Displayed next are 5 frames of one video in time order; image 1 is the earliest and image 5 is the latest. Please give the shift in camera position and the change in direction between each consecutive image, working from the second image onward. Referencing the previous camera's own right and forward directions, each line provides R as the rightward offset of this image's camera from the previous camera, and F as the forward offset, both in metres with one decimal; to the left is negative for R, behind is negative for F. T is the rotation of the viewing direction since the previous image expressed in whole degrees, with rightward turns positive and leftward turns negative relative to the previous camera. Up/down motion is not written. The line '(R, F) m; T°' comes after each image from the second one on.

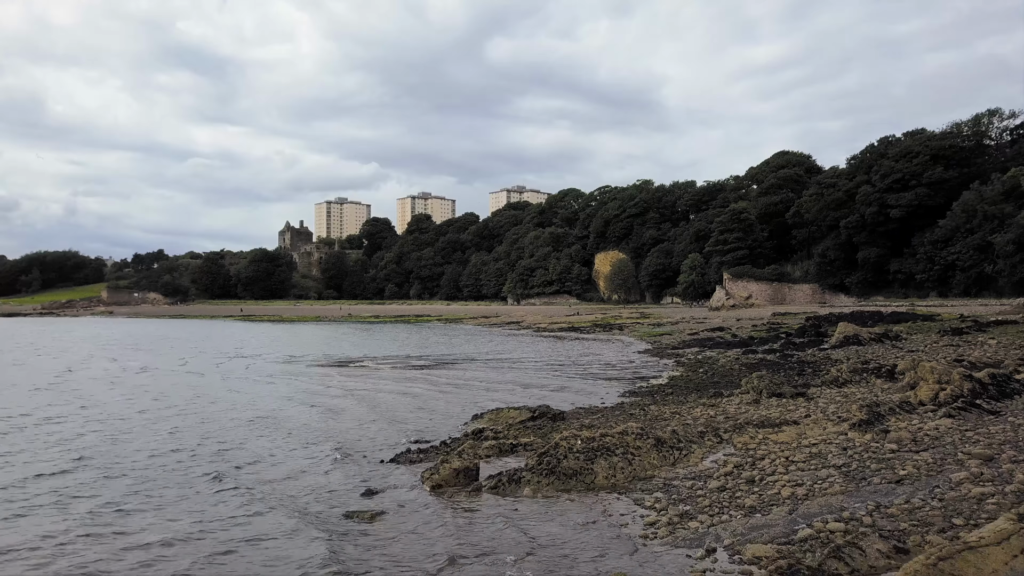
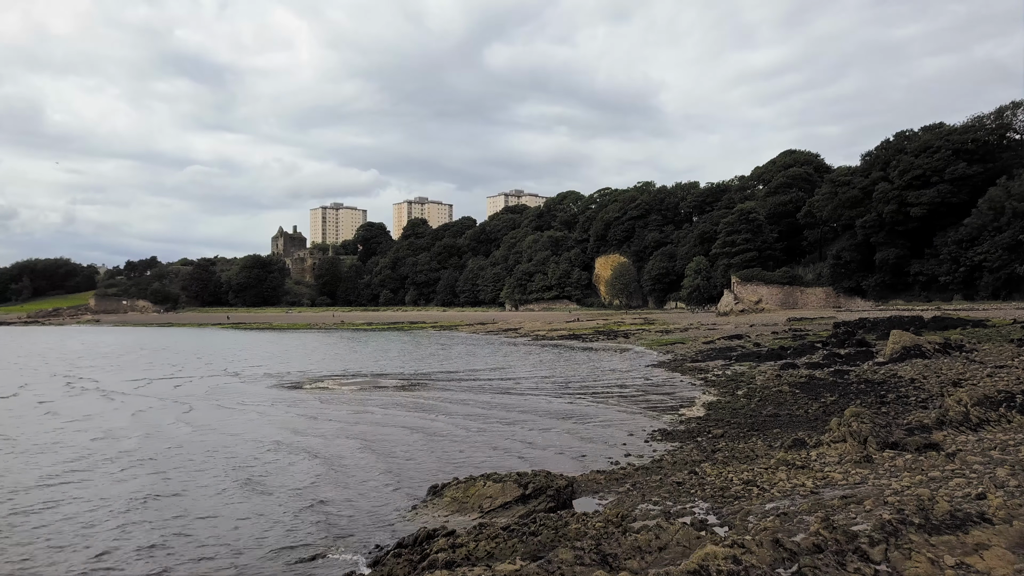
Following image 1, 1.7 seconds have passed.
(+0.2, +3.5) m; 0°
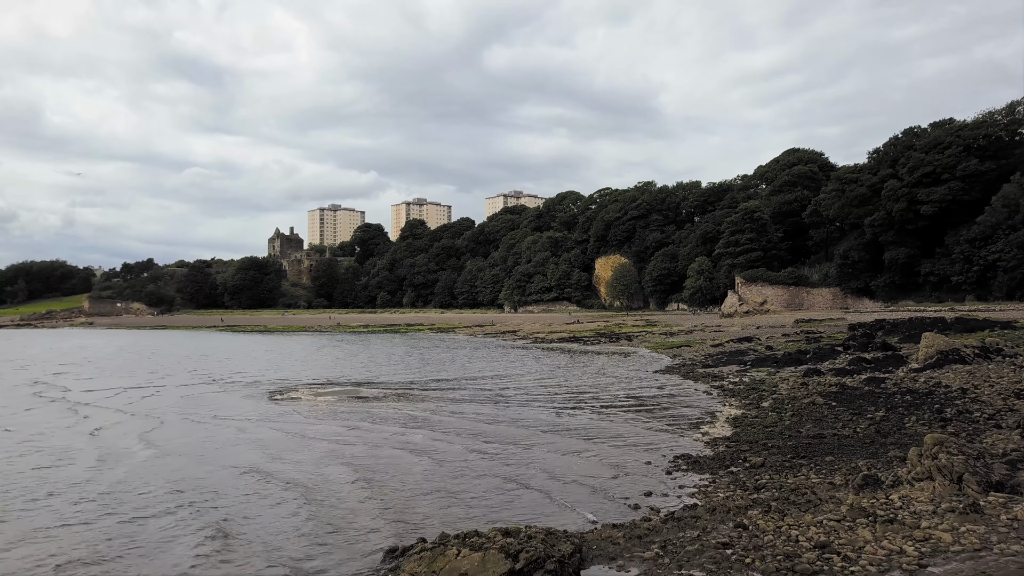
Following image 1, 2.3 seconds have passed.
(+0.1, +1.7) m; 0°
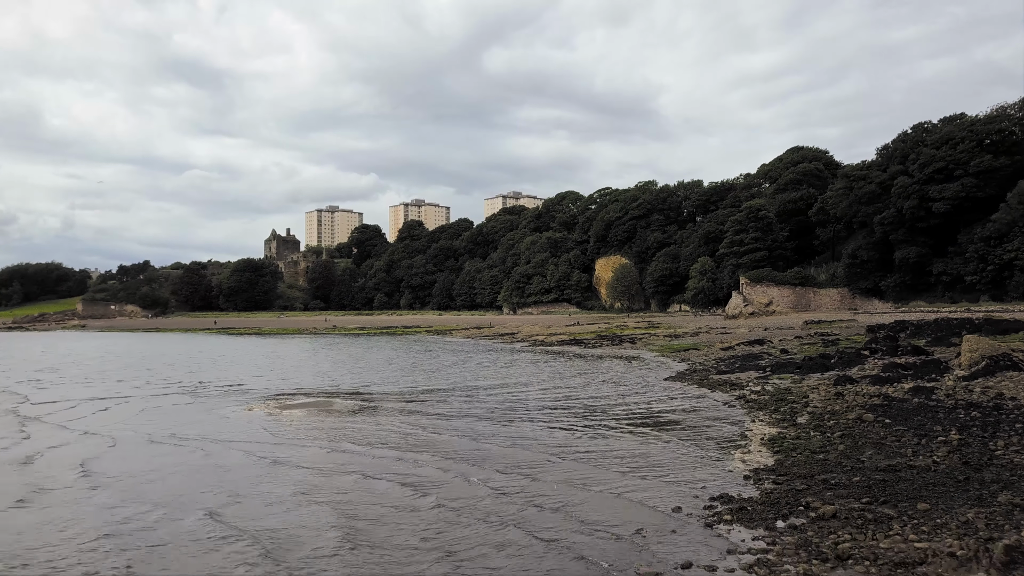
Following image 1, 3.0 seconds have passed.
(+0.1, +1.8) m; 0°
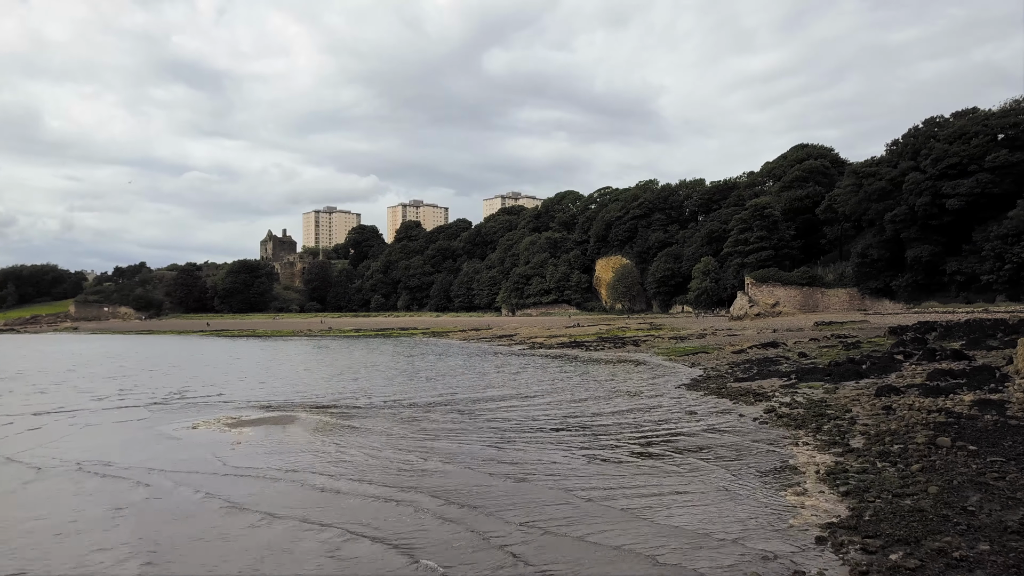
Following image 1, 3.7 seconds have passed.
(+0.1, +1.9) m; 0°
